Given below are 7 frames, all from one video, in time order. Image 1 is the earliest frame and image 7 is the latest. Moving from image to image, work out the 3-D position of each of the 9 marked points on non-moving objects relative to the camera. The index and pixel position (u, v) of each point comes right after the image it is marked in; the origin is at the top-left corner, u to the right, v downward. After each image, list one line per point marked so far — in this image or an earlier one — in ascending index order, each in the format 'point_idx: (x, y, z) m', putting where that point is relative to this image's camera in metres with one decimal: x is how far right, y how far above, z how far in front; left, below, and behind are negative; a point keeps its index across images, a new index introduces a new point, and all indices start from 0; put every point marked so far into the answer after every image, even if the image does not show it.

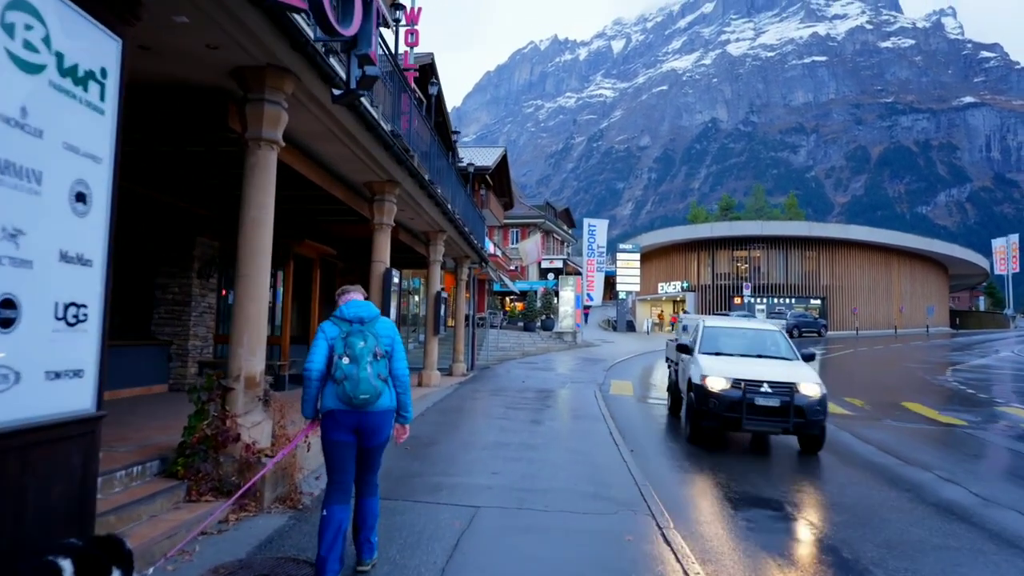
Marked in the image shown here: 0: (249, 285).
0: (-2.0, 0.0, +5.9) m
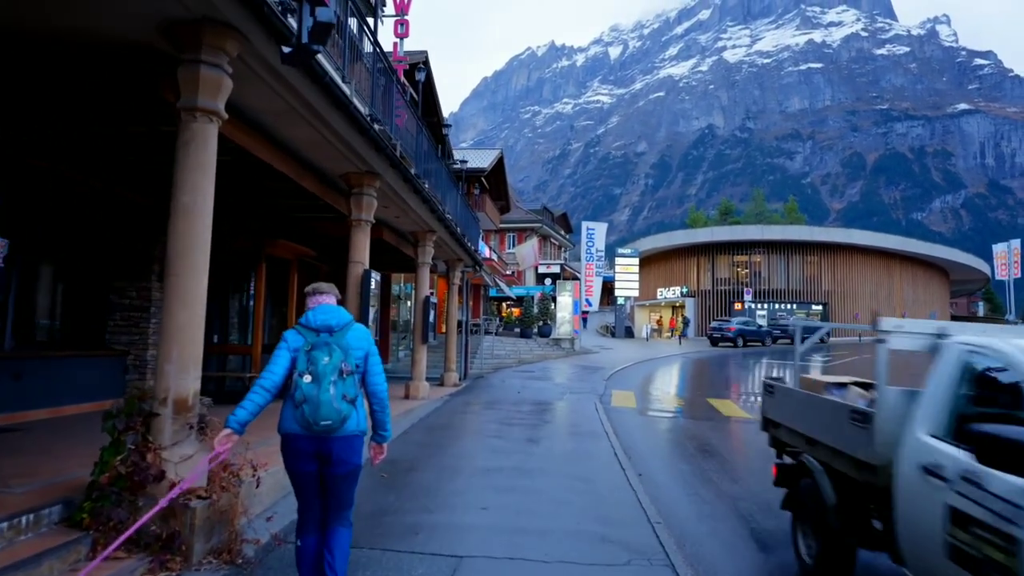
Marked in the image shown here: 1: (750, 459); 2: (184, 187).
0: (-2.1, 0.0, +4.8) m
1: (+3.2, -2.3, +10.5) m
2: (-2.1, +0.6, +4.9) m
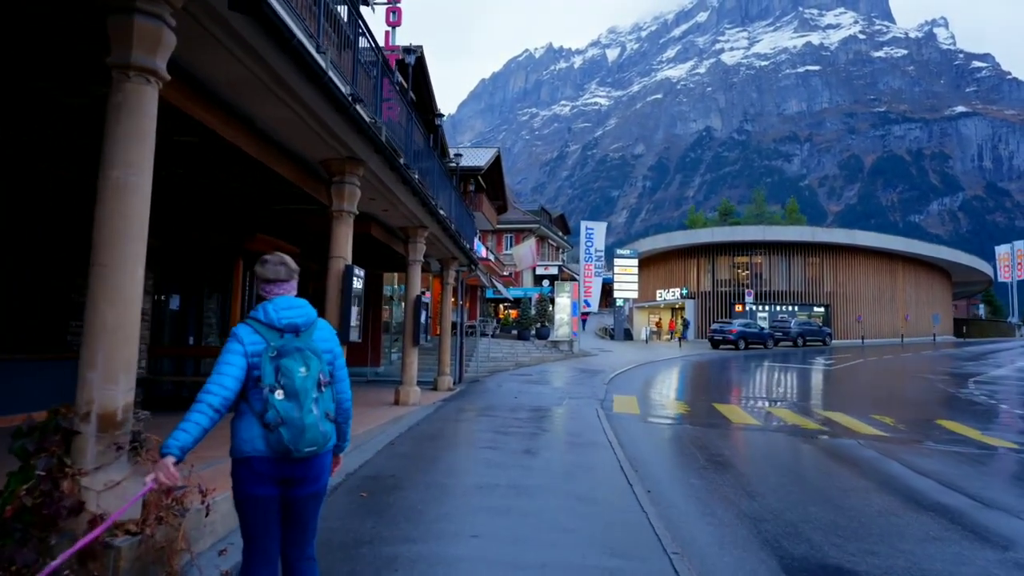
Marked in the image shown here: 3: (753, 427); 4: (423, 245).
0: (-2.1, 0.0, +4.0) m
1: (+3.2, -2.3, +9.7) m
2: (-2.1, +0.7, +4.1) m
3: (+4.5, -2.6, +14.4) m
4: (-1.5, +0.7, +12.8) m
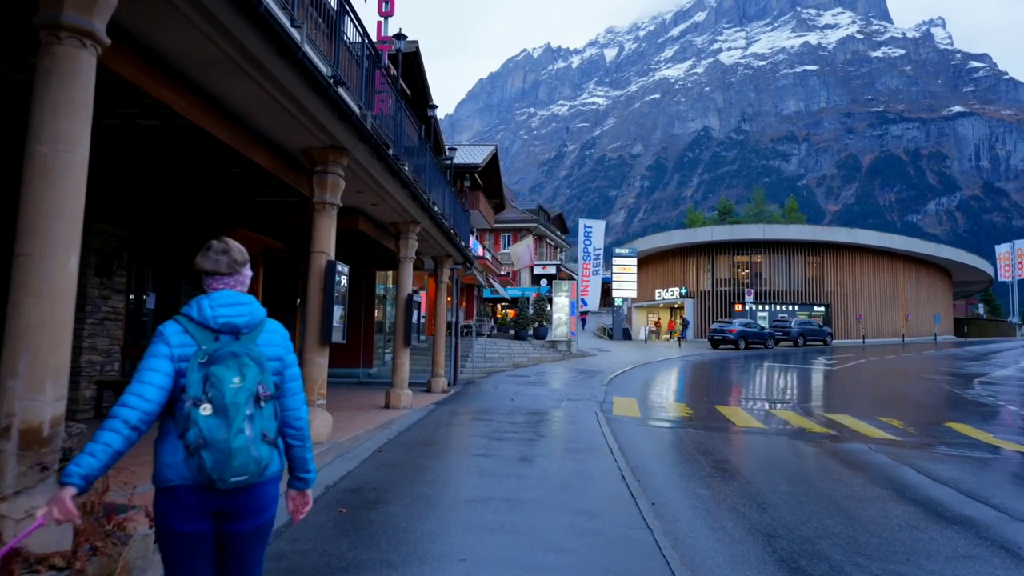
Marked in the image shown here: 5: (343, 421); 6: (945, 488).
0: (-2.2, +0.1, +3.5) m
1: (+3.1, -2.3, +9.2) m
2: (-2.2, +0.7, +3.6) m
3: (+4.4, -2.6, +13.9) m
4: (-1.6, +0.8, +12.3) m
5: (-2.2, -1.8, +10.2) m
6: (+5.1, -2.4, +9.0) m
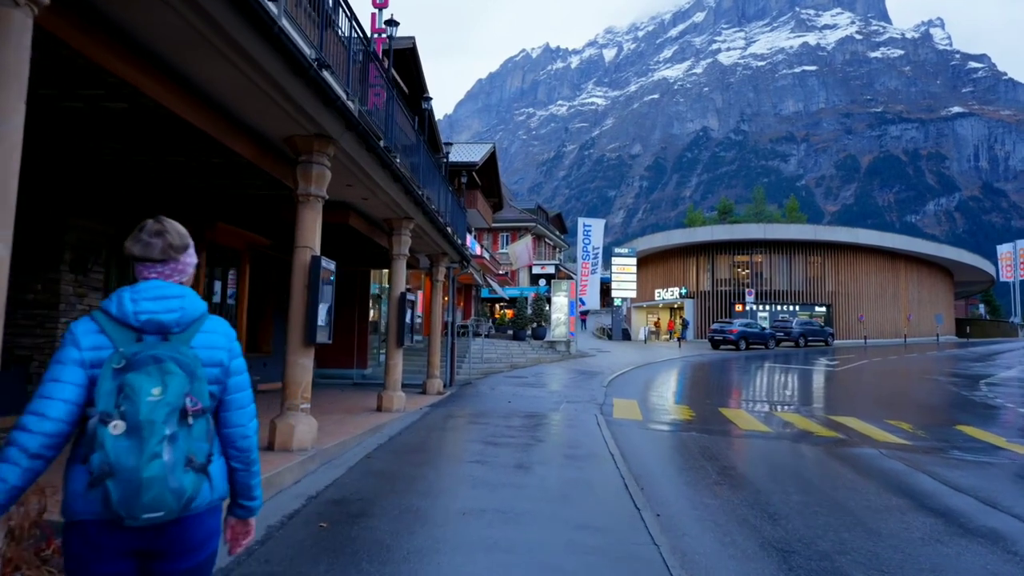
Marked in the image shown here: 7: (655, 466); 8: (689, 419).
0: (-2.2, +0.1, +3.0) m
1: (+3.1, -2.2, +8.7) m
2: (-2.2, +0.7, +3.1) m
3: (+4.4, -2.5, +13.4) m
4: (-1.6, +0.8, +11.8) m
5: (-2.3, -1.7, +9.7) m
6: (+5.1, -2.3, +8.6) m
7: (+1.8, -2.2, +9.5) m
8: (+3.5, -2.6, +15.0) m
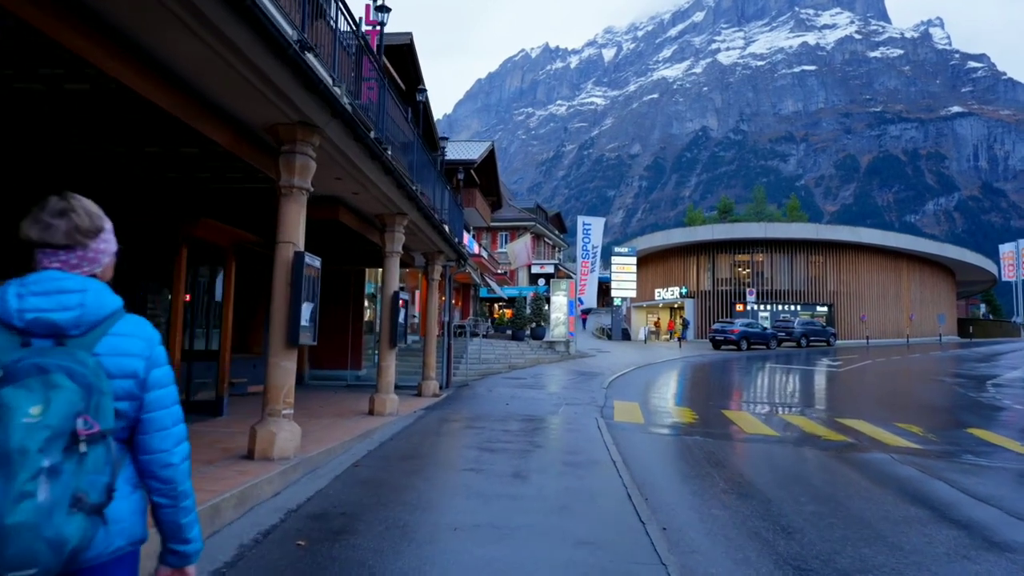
0: (-2.2, +0.1, +2.6) m
1: (+3.1, -2.2, +8.3) m
2: (-2.2, +0.8, +2.7) m
3: (+4.3, -2.5, +13.0) m
4: (-1.6, +0.8, +11.4) m
5: (-2.3, -1.7, +9.3) m
6: (+5.0, -2.3, +8.1) m
7: (+1.7, -2.2, +9.0) m
8: (+3.4, -2.5, +14.6) m
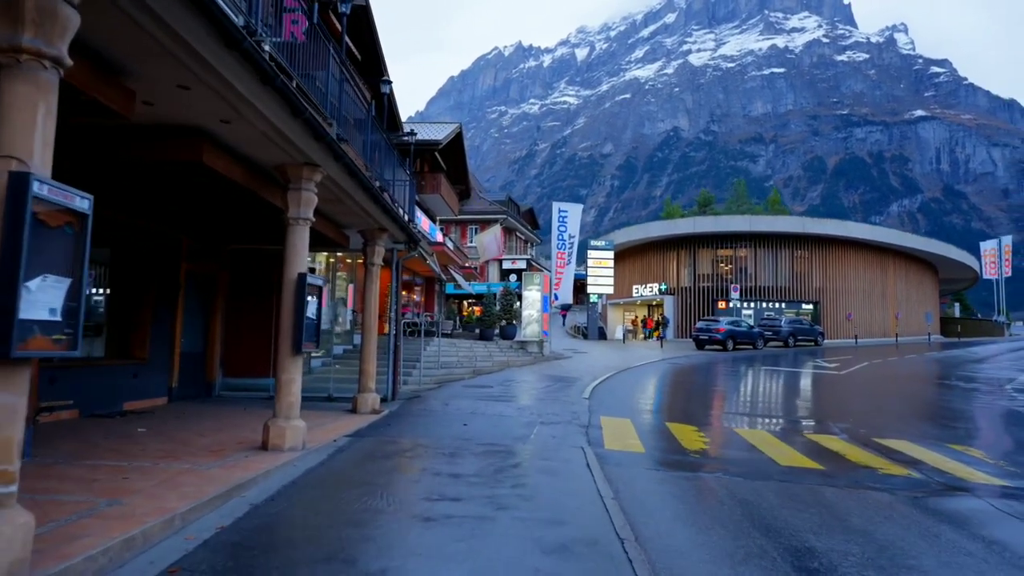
0: (-2.4, +0.3, -0.8) m
1: (+2.7, -2.0, +5.1) m
2: (-2.4, +0.9, -0.7) m
3: (+3.8, -2.3, +9.9) m
4: (-2.1, +1.0, +8.0) m
5: (-2.7, -1.5, +5.9) m
6: (+4.7, -2.1, +5.1) m
7: (+1.3, -2.0, +5.8) m
8: (+2.8, -2.4, +11.5) m
